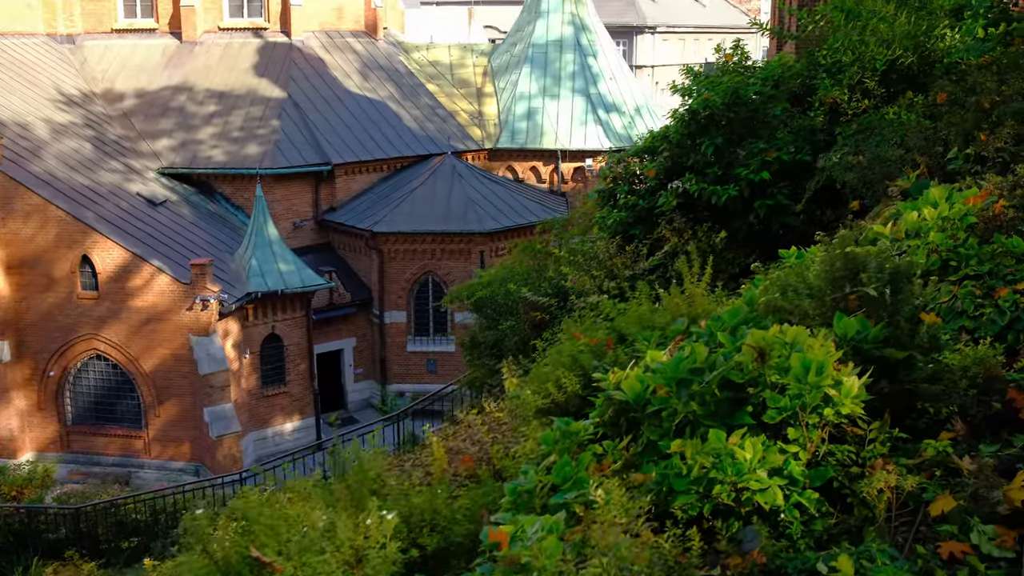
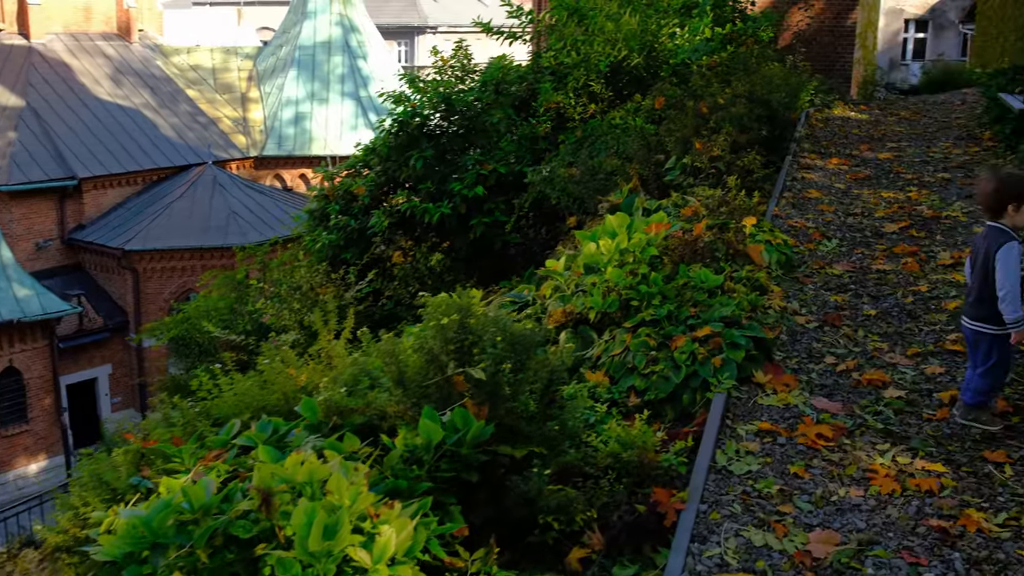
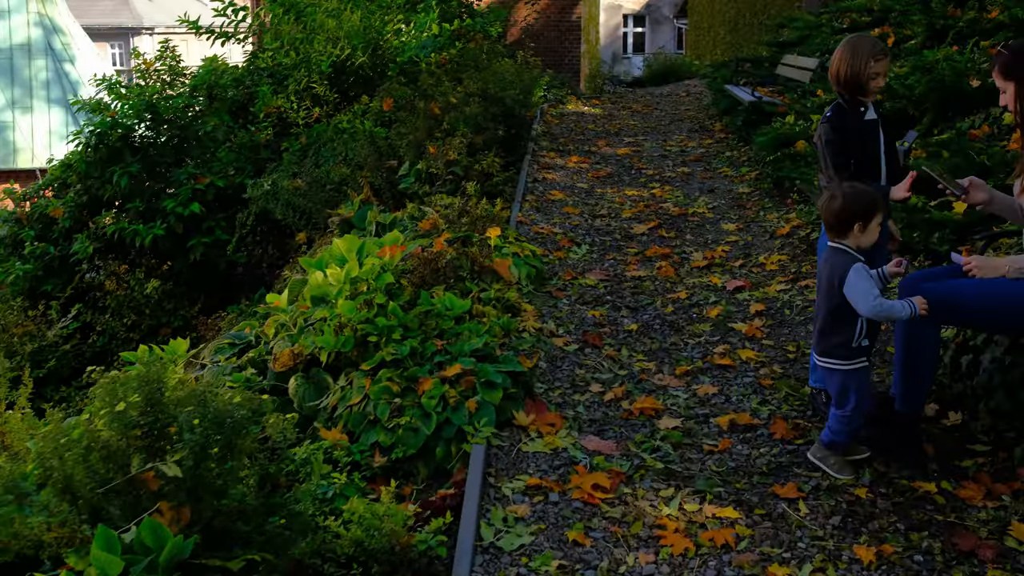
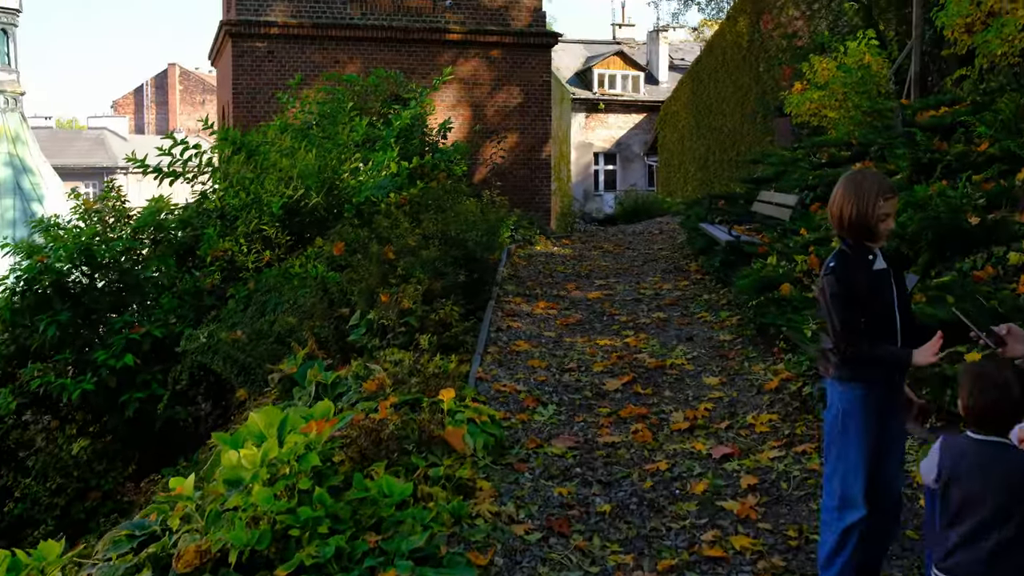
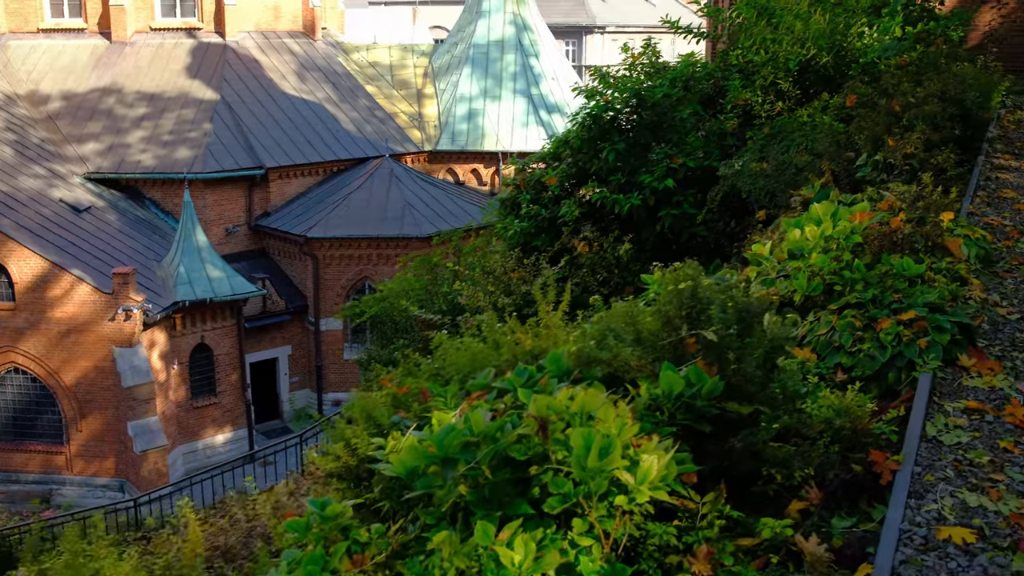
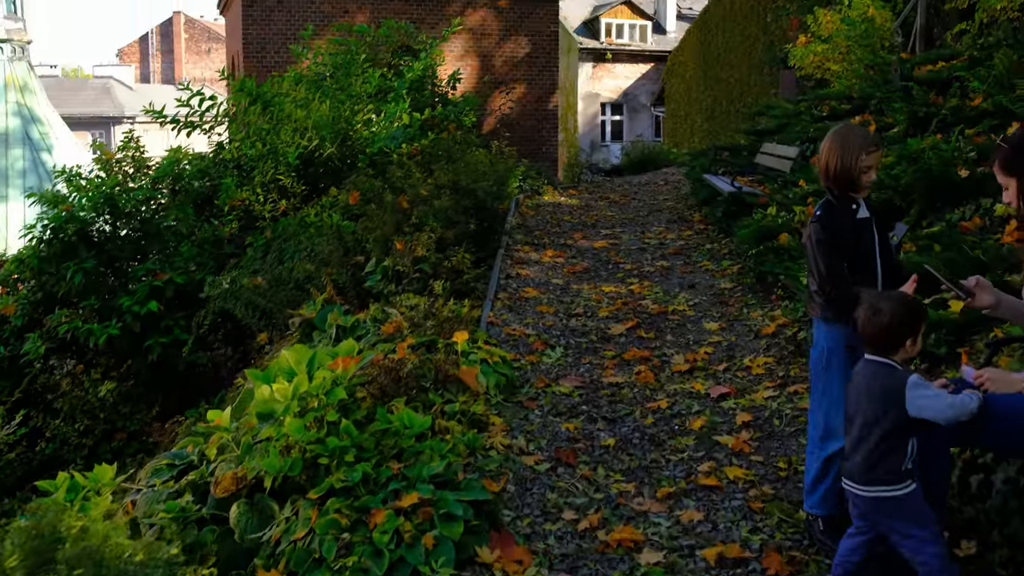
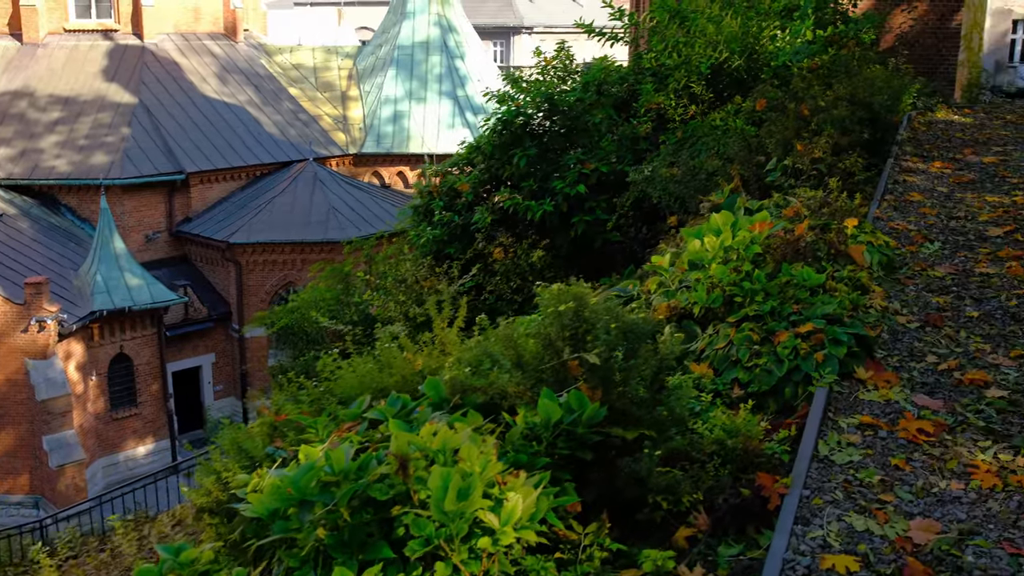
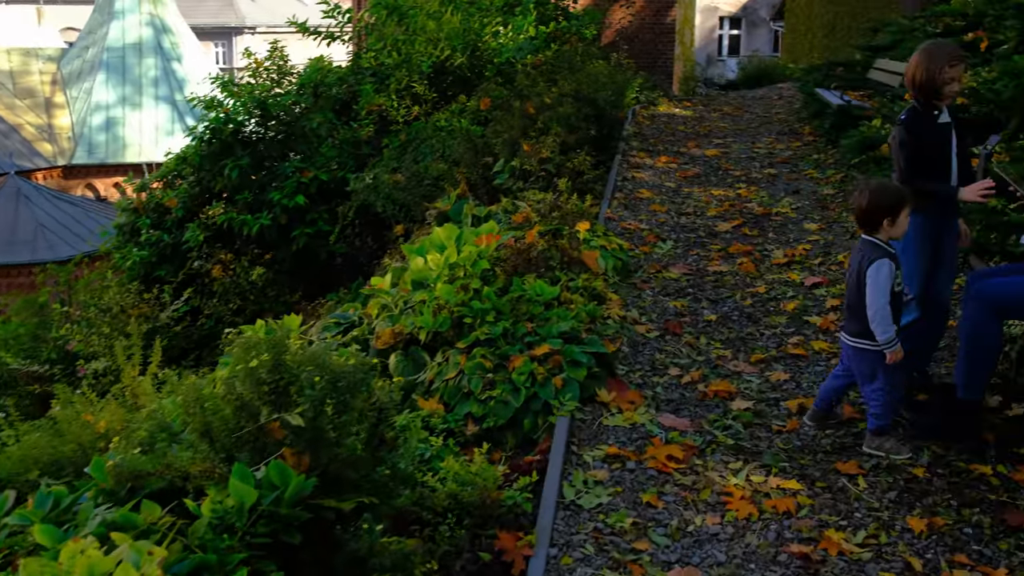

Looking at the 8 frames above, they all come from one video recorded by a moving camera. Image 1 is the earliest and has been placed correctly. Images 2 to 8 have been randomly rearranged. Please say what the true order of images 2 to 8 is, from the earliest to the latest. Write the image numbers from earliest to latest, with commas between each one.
5, 7, 2, 8, 3, 6, 4
